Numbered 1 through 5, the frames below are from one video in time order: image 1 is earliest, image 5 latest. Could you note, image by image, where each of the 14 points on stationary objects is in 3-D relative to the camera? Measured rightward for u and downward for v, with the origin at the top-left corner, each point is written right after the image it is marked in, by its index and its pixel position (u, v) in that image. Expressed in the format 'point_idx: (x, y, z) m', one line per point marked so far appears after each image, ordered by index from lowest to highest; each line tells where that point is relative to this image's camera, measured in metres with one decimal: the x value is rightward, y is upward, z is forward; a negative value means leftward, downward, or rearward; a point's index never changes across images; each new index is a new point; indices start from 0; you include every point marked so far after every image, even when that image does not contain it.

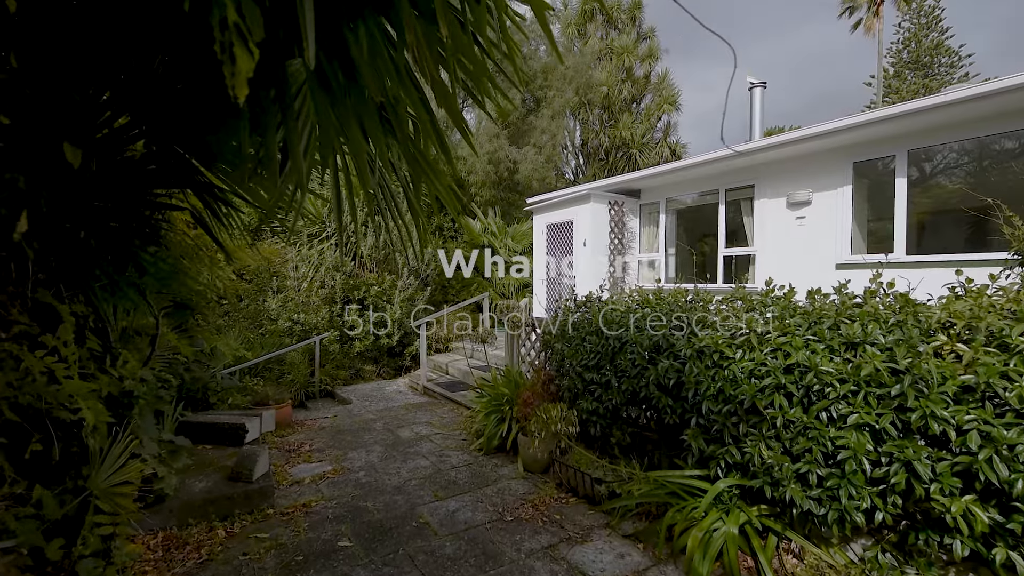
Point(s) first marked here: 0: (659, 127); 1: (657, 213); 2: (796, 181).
0: (+4.1, +4.5, +13.8) m
1: (+2.0, +1.1, +6.8) m
2: (+3.0, +1.2, +5.3) m
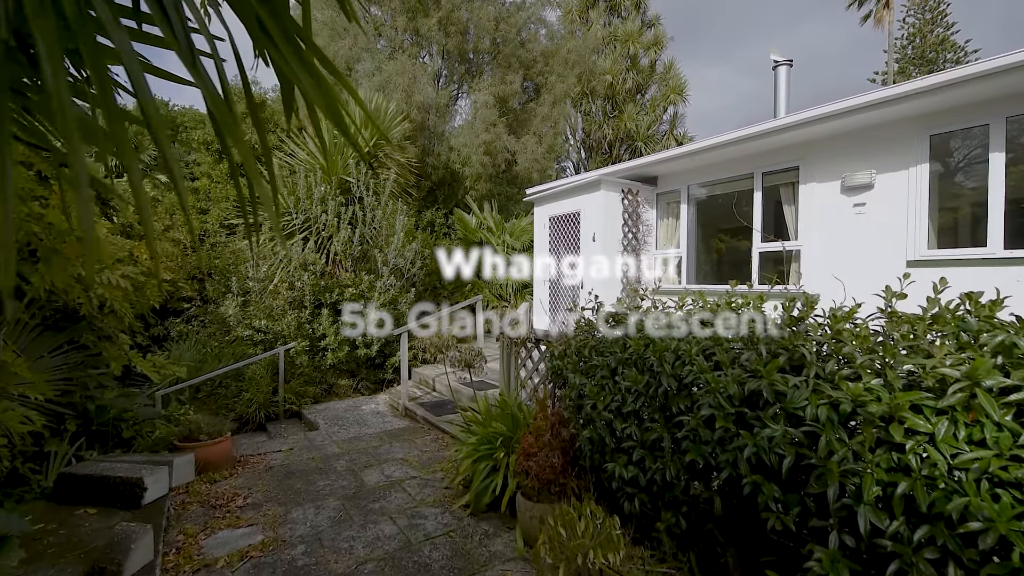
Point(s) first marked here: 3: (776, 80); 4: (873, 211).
0: (+4.1, +4.5, +12.9) m
1: (+2.0, +1.1, +5.9) m
2: (+3.0, +1.1, +4.4) m
3: (+4.0, +3.1, +7.3) m
4: (+3.2, +0.7, +4.2) m
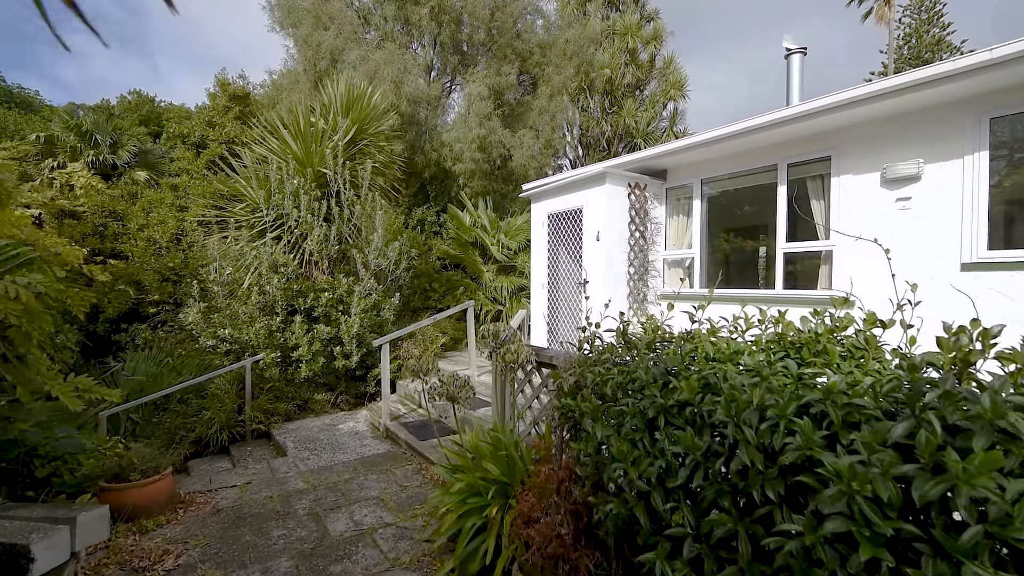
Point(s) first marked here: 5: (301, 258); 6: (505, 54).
0: (+3.9, +4.5, +12.4) m
1: (+2.0, +1.0, +5.4) m
2: (+3.0, +1.1, +3.9) m
3: (+3.9, +3.1, +6.8) m
4: (+3.1, +0.6, +3.7) m
5: (-2.4, +0.3, +5.6) m
6: (-0.2, +5.0, +10.2) m
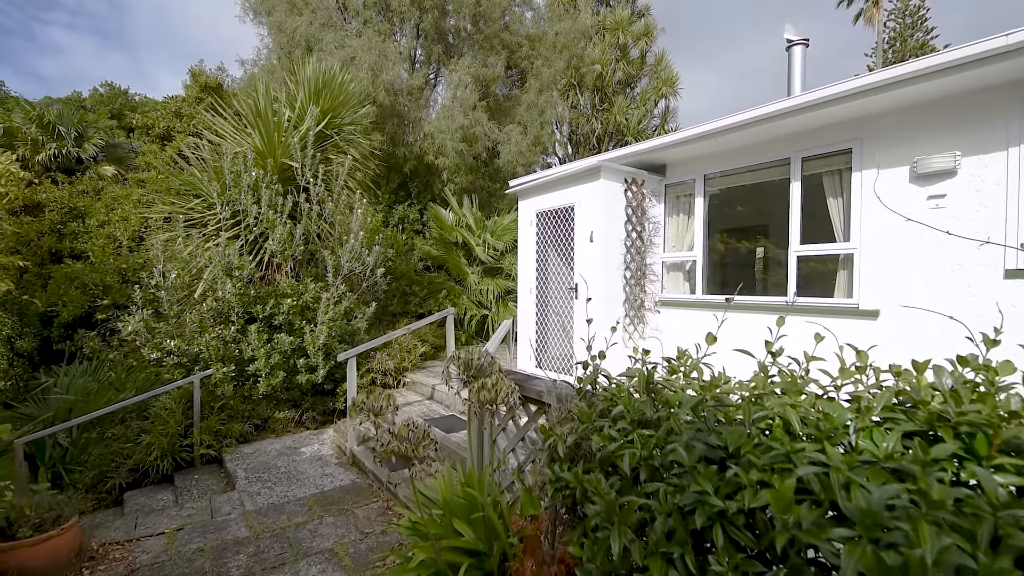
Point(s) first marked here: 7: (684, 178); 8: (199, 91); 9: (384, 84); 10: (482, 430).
0: (+3.6, +4.4, +12.0) m
1: (+1.8, +0.9, +4.9) m
2: (+2.9, +1.0, +3.5) m
3: (+3.7, +3.0, +6.4) m
4: (+3.0, +0.6, +3.3) m
5: (-2.6, +0.3, +5.0) m
6: (-0.4, +4.9, +9.7) m
7: (+1.8, +1.1, +4.9) m
8: (-6.2, +3.9, +9.4) m
9: (-2.3, +3.7, +8.6) m
10: (-0.1, -0.6, +2.1) m
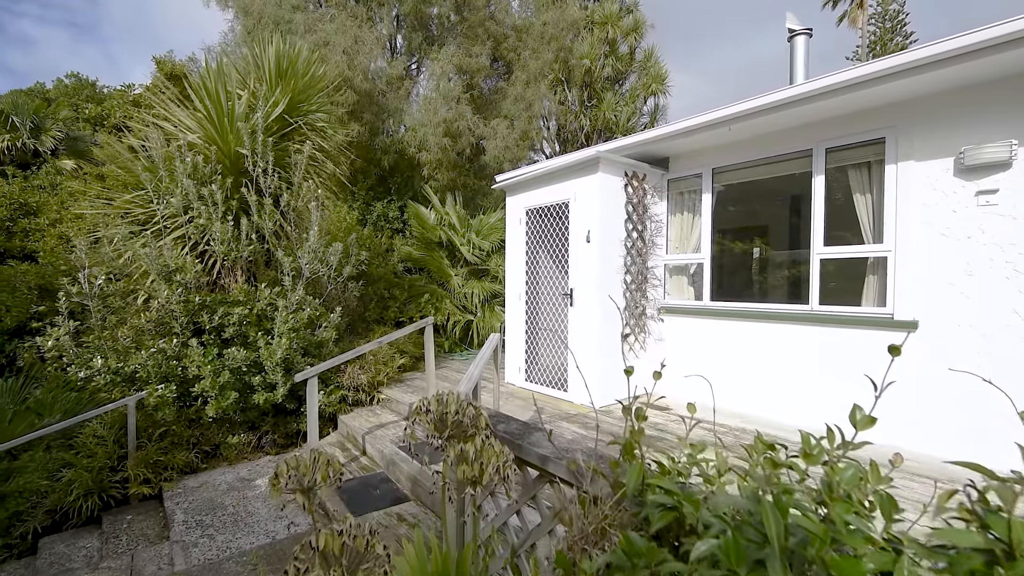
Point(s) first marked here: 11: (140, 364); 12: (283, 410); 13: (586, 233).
0: (+3.3, +4.3, +11.6) m
1: (+1.7, +0.9, +4.5) m
2: (+2.8, +1.0, +3.1) m
3: (+3.6, +3.0, +6.0) m
4: (+3.0, +0.5, +2.9) m
5: (-2.7, +0.2, +4.4) m
6: (-0.7, +4.9, +9.2) m
7: (+1.6, +1.1, +4.4) m
8: (-6.4, +3.8, +8.7) m
9: (-2.5, +3.6, +8.0) m
10: (-0.2, -0.7, +1.6) m
11: (-2.9, -0.6, +3.7) m
12: (-2.1, -1.1, +4.4) m
13: (+0.7, +0.5, +4.5) m
